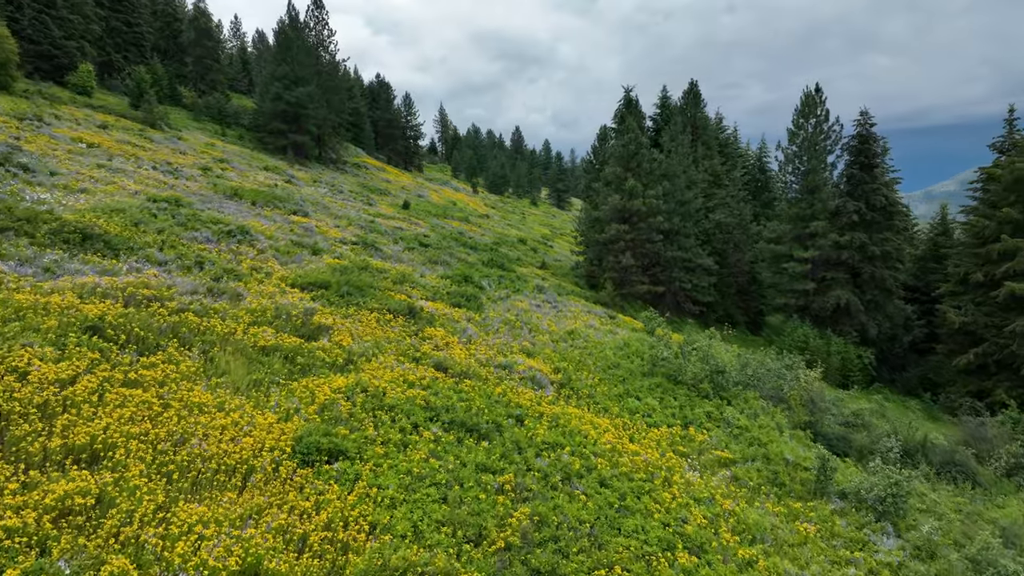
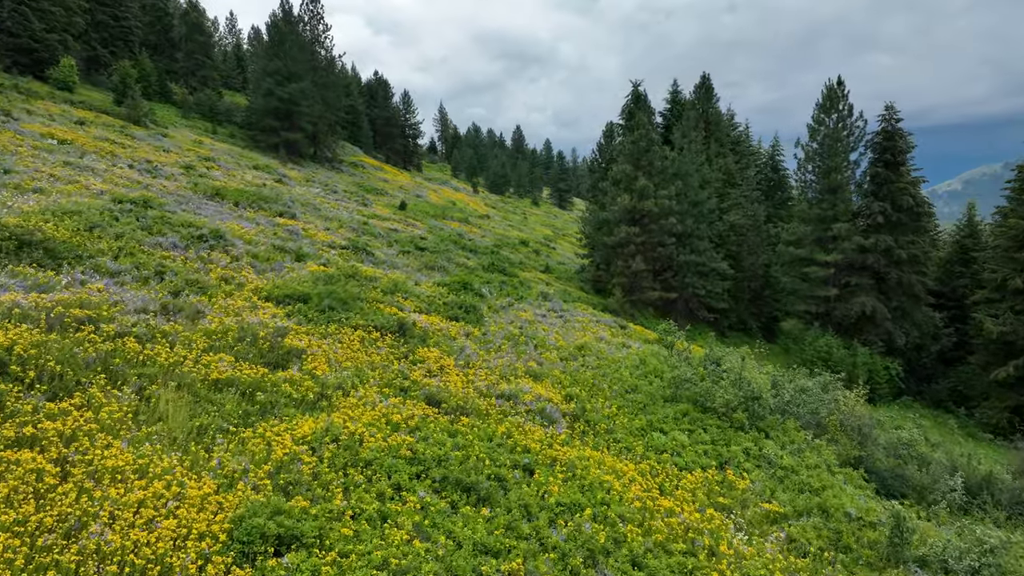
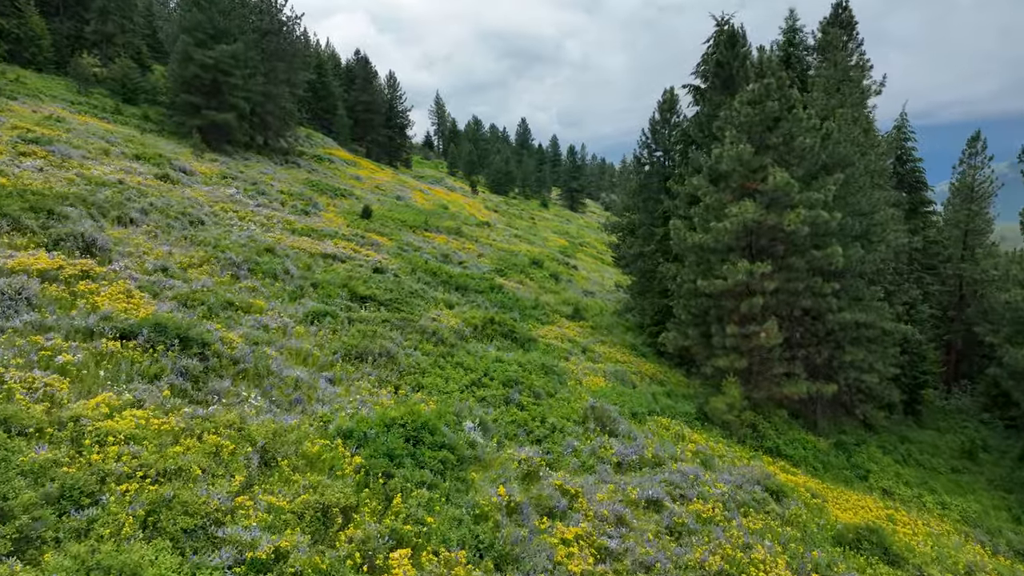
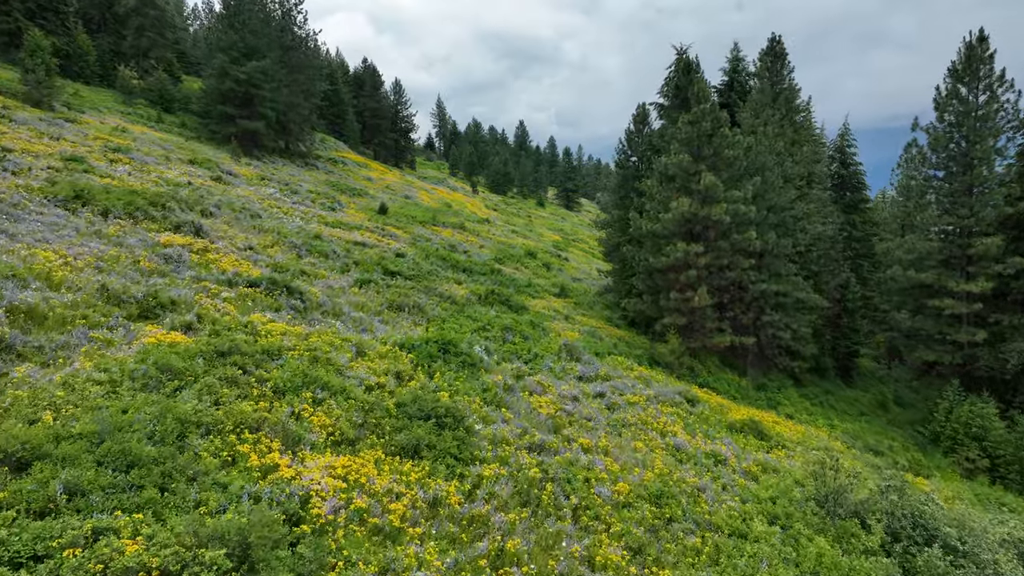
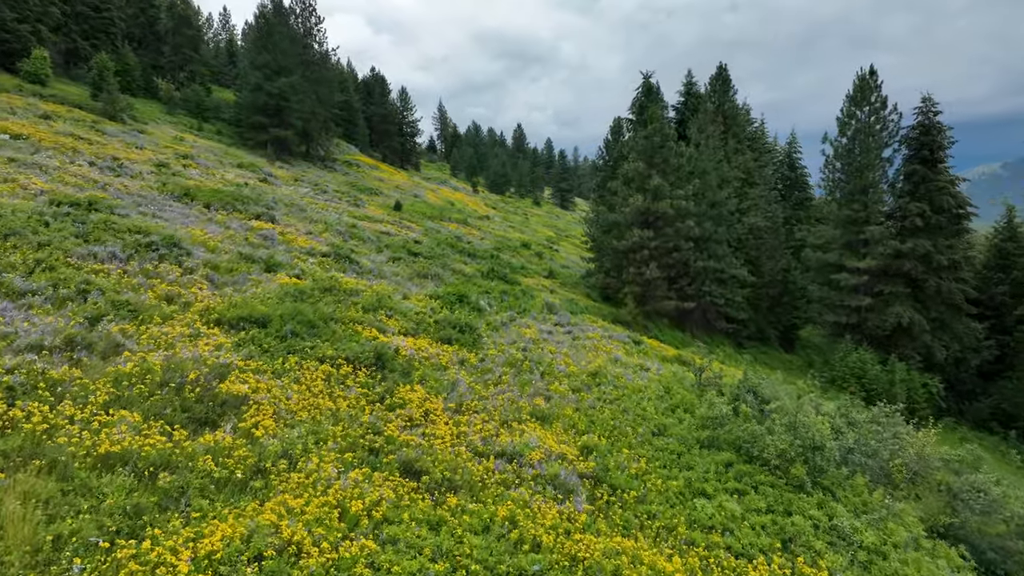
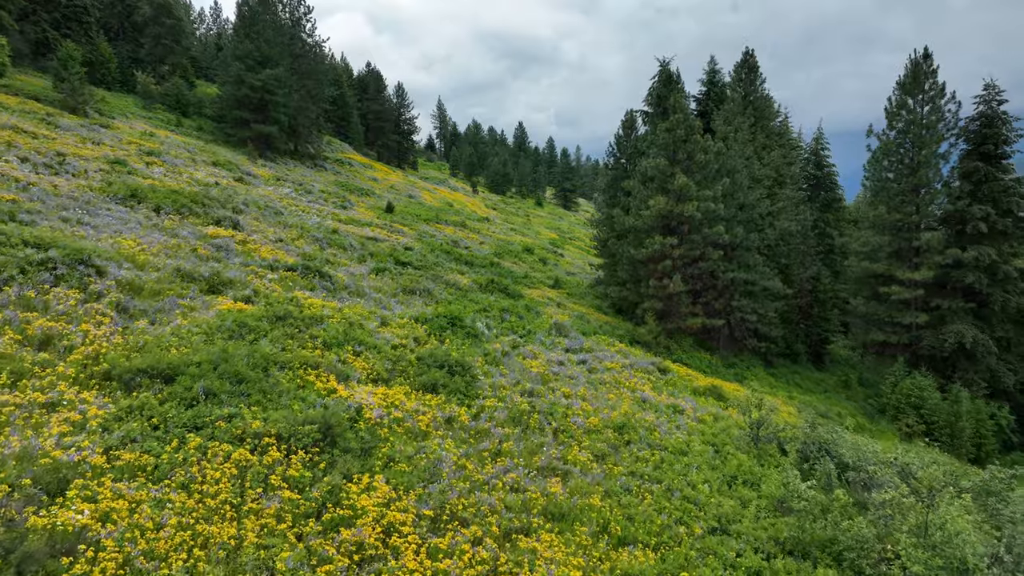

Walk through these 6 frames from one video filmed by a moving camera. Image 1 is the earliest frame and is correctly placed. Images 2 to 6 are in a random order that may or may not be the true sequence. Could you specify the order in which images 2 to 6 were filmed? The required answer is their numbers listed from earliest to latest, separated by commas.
2, 5, 6, 4, 3
